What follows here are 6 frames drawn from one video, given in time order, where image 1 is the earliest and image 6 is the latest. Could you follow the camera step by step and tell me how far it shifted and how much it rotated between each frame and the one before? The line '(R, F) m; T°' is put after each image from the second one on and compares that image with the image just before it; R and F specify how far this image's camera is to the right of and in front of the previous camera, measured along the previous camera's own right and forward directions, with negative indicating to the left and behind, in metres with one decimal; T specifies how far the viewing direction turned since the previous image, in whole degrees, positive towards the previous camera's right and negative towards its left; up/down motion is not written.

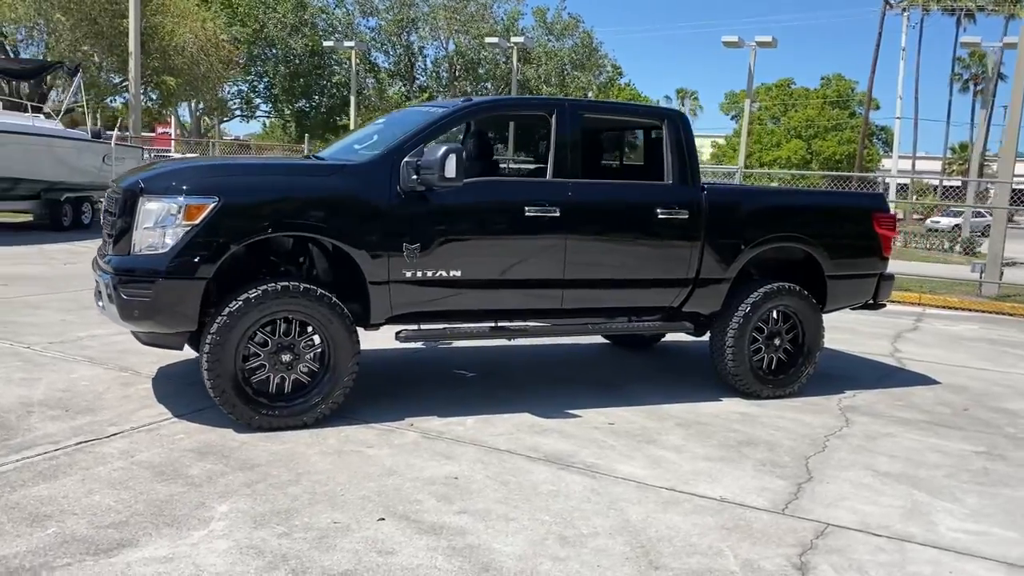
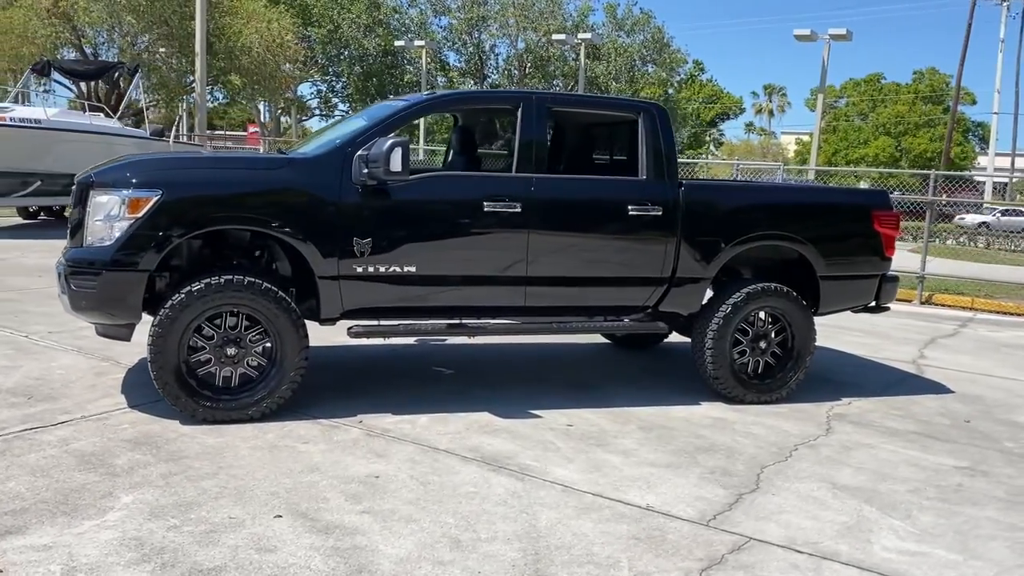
(+0.8, +0.1) m; -5°
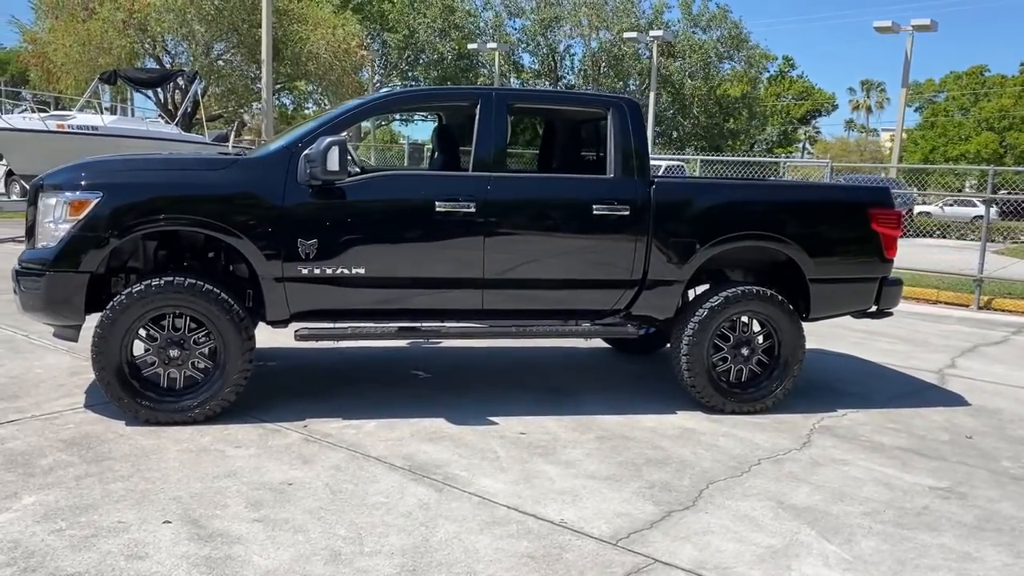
(+0.8, +0.2) m; -6°
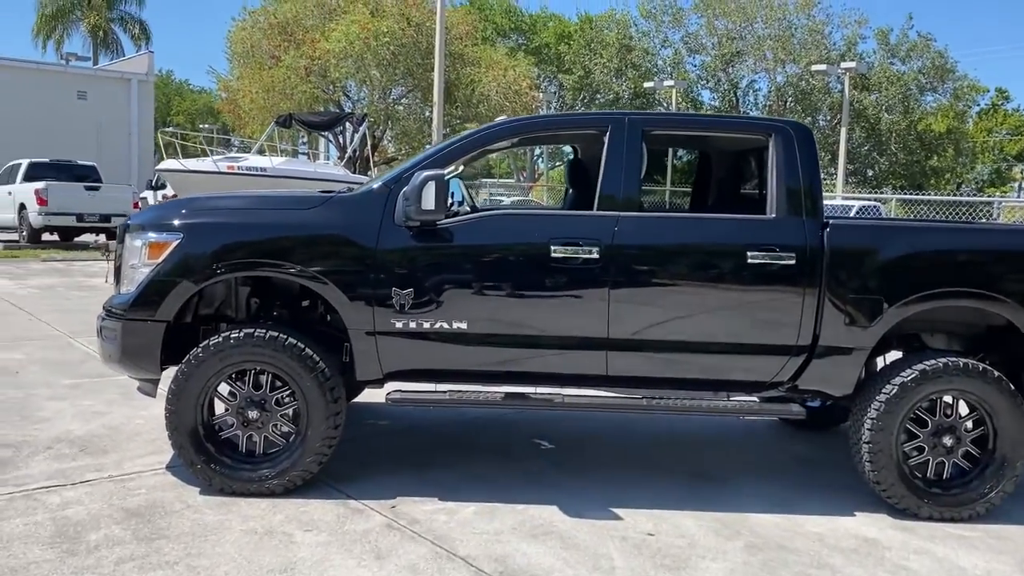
(+0.2, +0.9) m; -11°
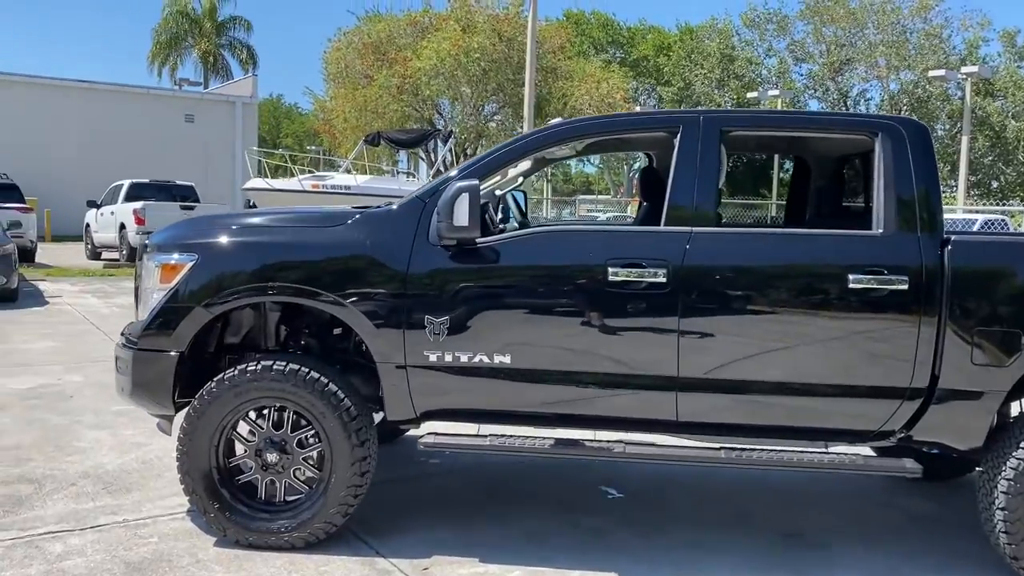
(+0.2, +0.6) m; -7°
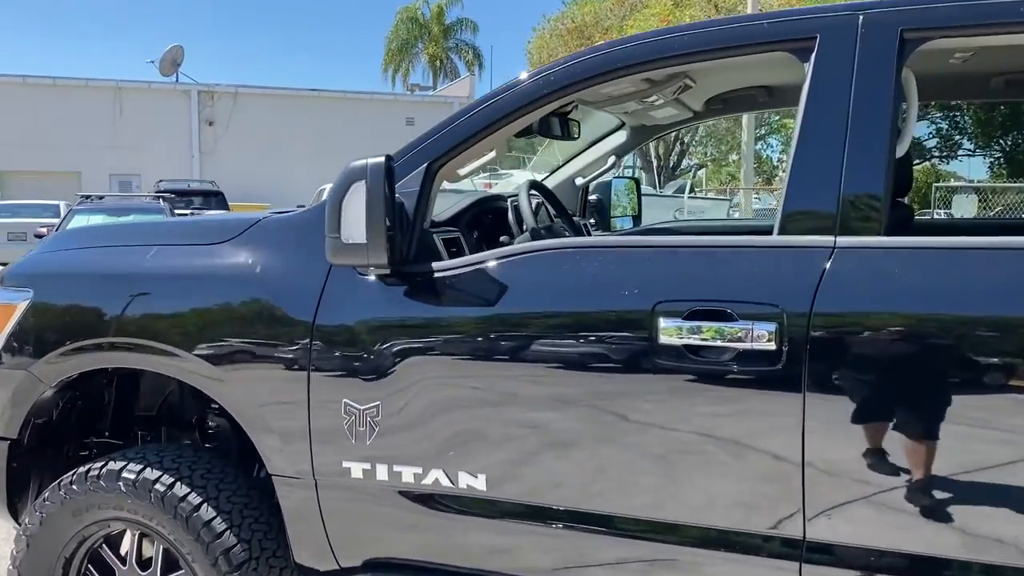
(+0.6, +1.8) m; -16°
